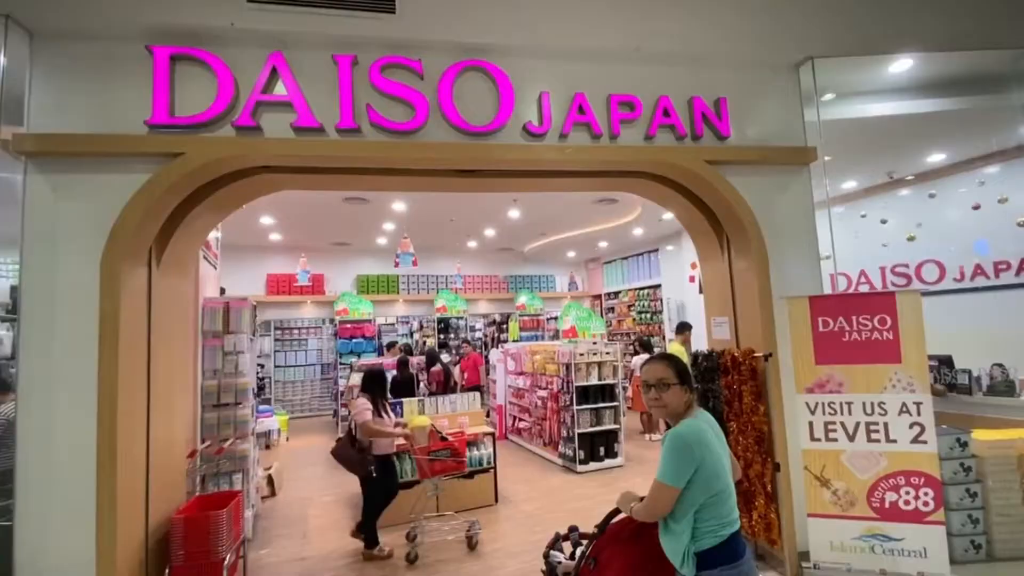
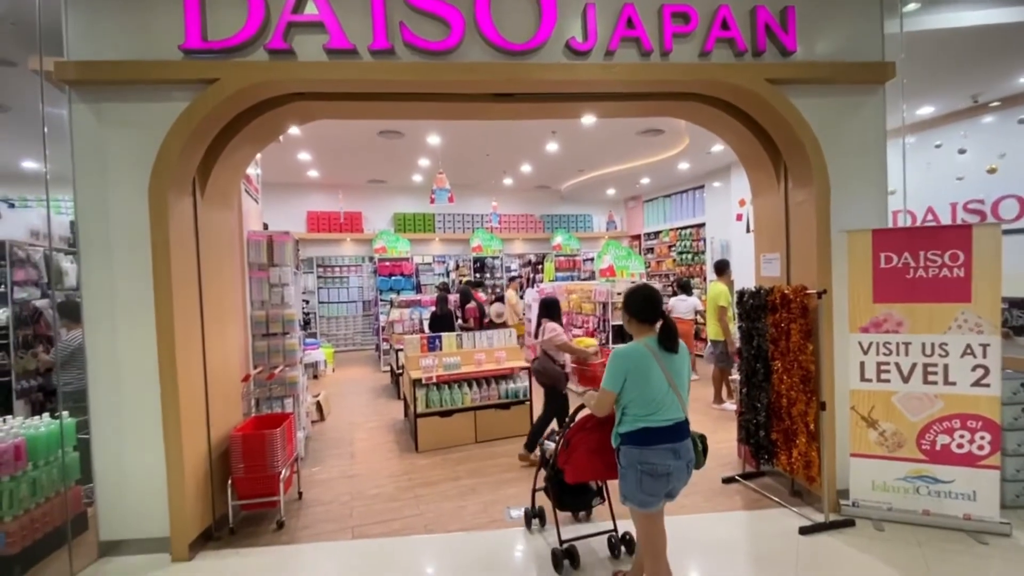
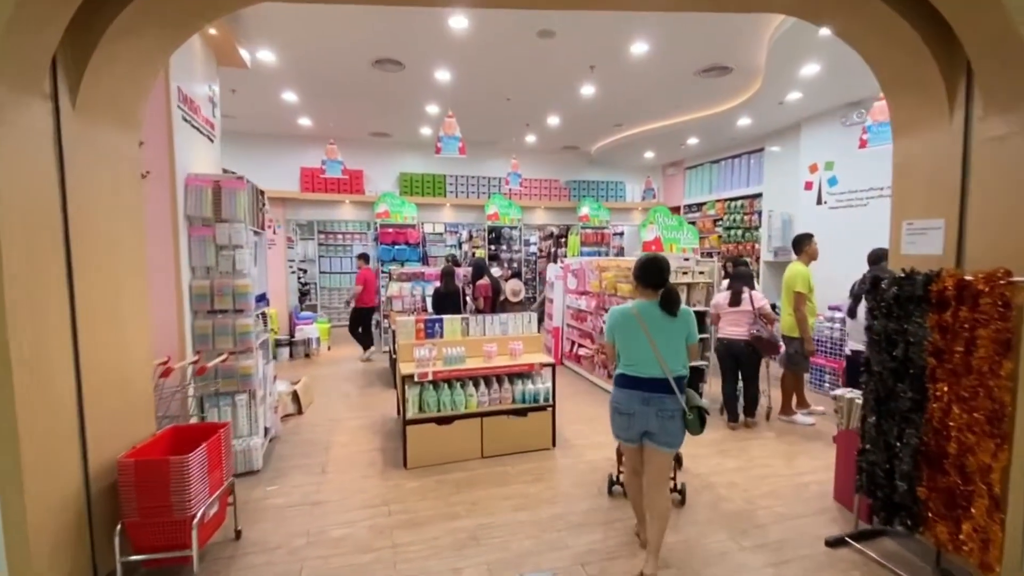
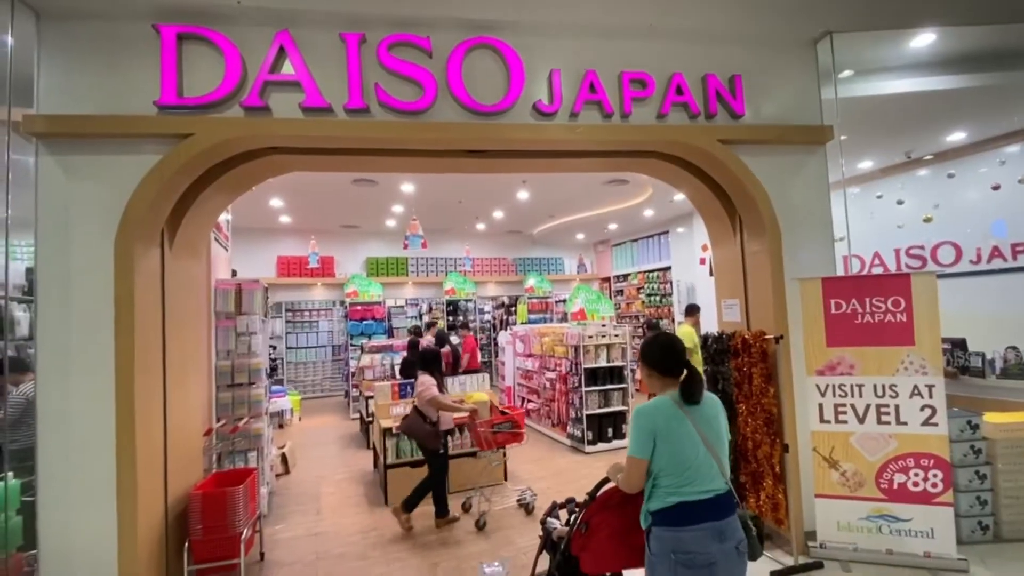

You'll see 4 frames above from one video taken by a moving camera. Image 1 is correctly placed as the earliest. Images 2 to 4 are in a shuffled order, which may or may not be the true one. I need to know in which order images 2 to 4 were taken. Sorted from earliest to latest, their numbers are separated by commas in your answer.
4, 2, 3
